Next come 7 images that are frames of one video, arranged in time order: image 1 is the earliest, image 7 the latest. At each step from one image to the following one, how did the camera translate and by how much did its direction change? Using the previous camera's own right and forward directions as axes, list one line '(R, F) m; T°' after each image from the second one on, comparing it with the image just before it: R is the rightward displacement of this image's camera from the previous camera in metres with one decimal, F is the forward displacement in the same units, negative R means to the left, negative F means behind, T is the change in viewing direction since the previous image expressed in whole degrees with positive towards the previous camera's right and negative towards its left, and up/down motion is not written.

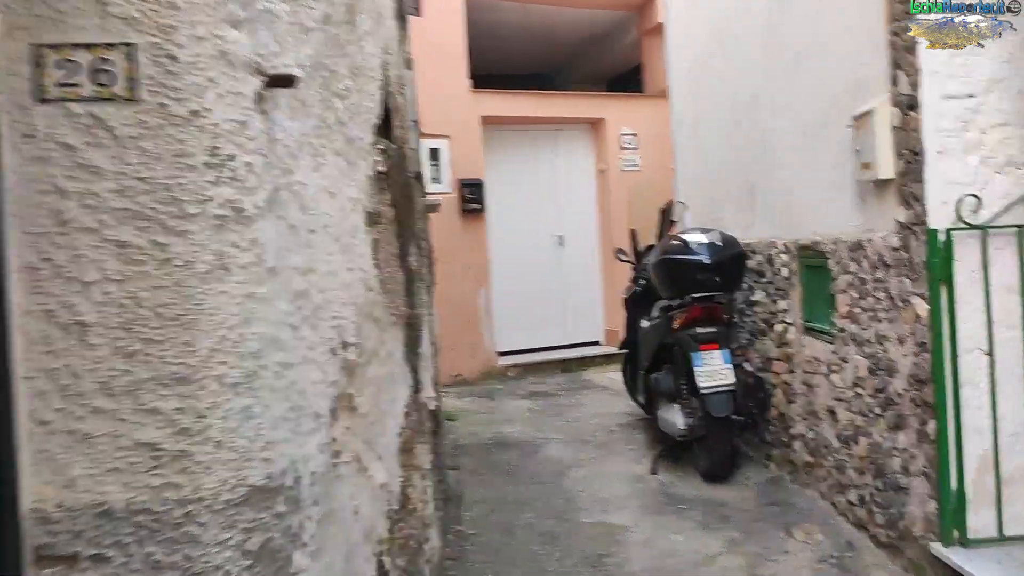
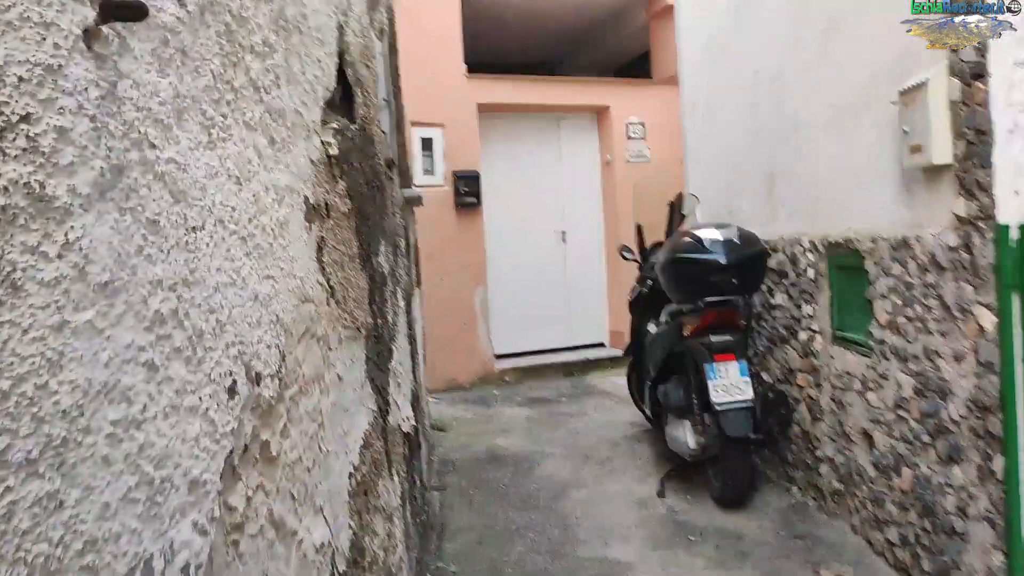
(+0.1, +0.4) m; -1°
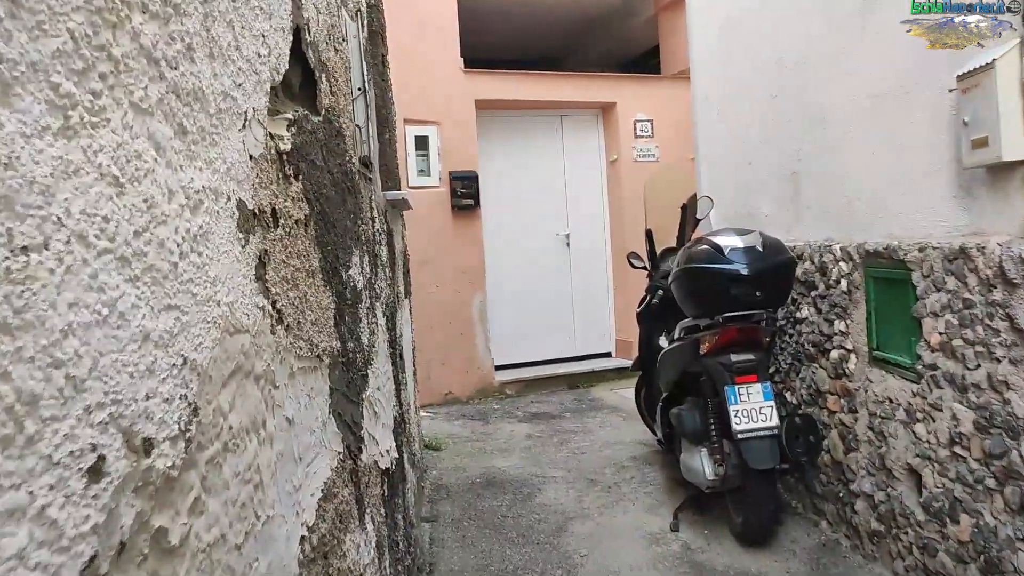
(0.0, +0.3) m; 0°
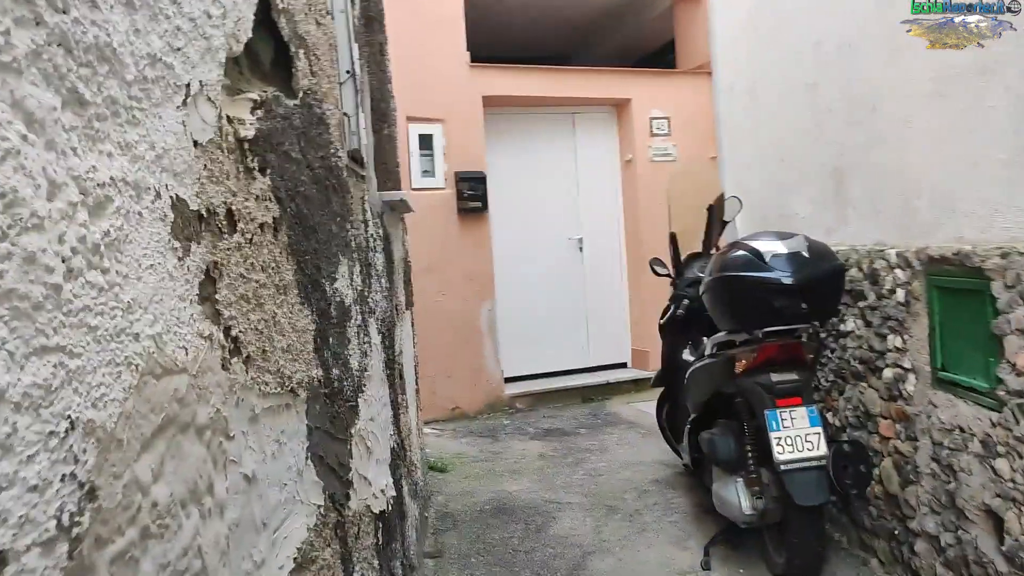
(0.0, +0.3) m; -1°
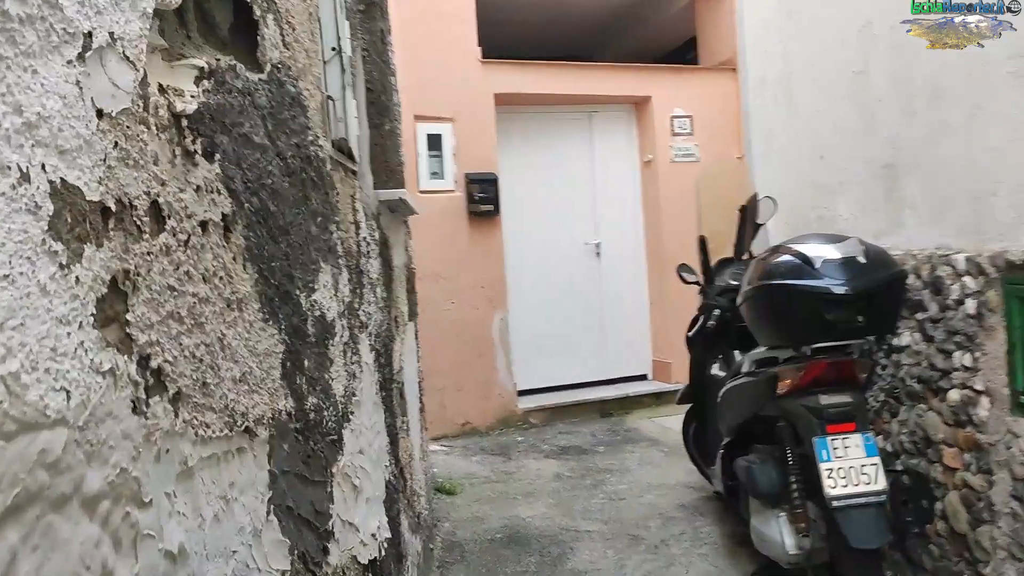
(0.0, +0.3) m; -1°
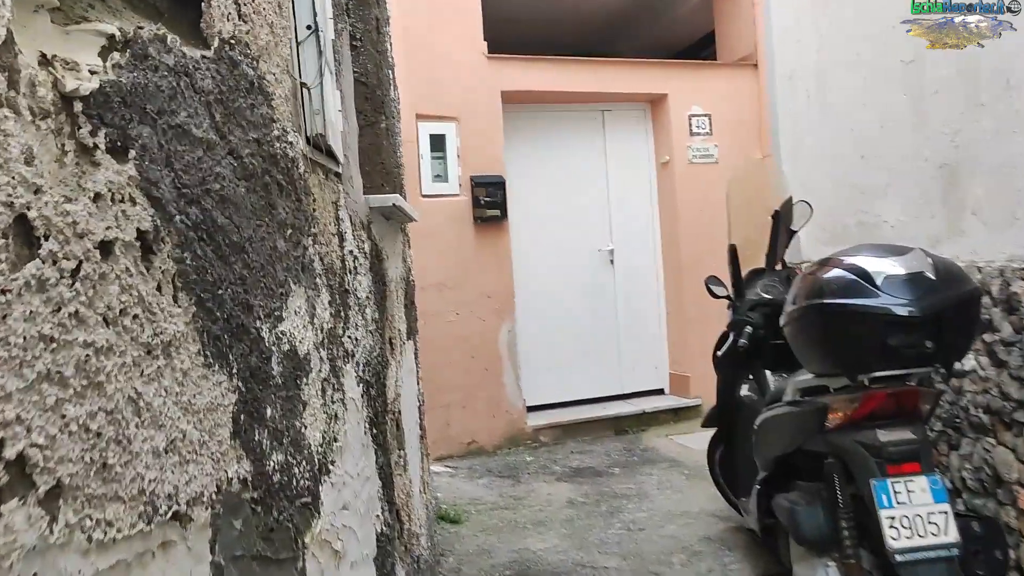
(0.0, +0.3) m; -1°
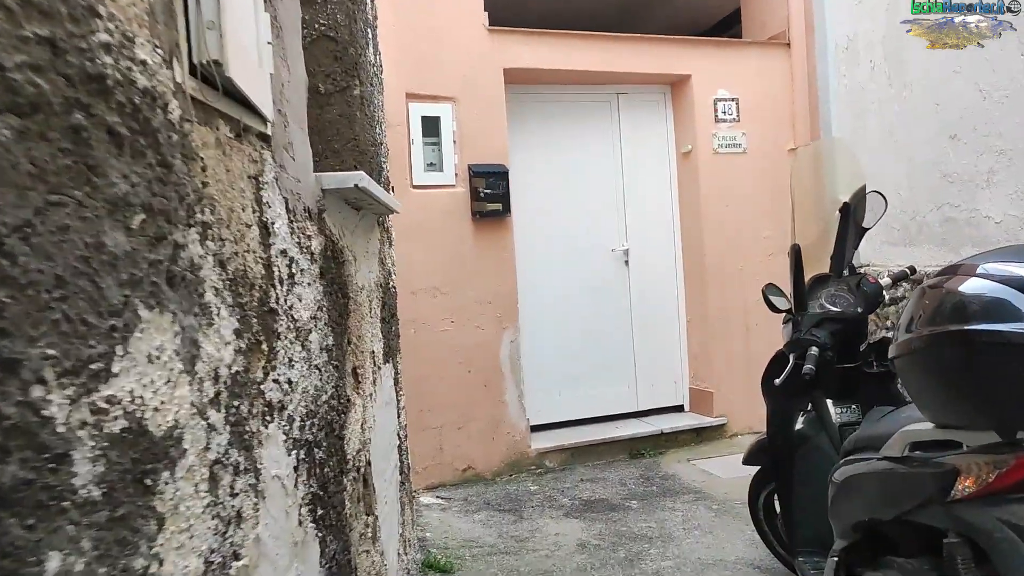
(0.0, +0.5) m; 0°
